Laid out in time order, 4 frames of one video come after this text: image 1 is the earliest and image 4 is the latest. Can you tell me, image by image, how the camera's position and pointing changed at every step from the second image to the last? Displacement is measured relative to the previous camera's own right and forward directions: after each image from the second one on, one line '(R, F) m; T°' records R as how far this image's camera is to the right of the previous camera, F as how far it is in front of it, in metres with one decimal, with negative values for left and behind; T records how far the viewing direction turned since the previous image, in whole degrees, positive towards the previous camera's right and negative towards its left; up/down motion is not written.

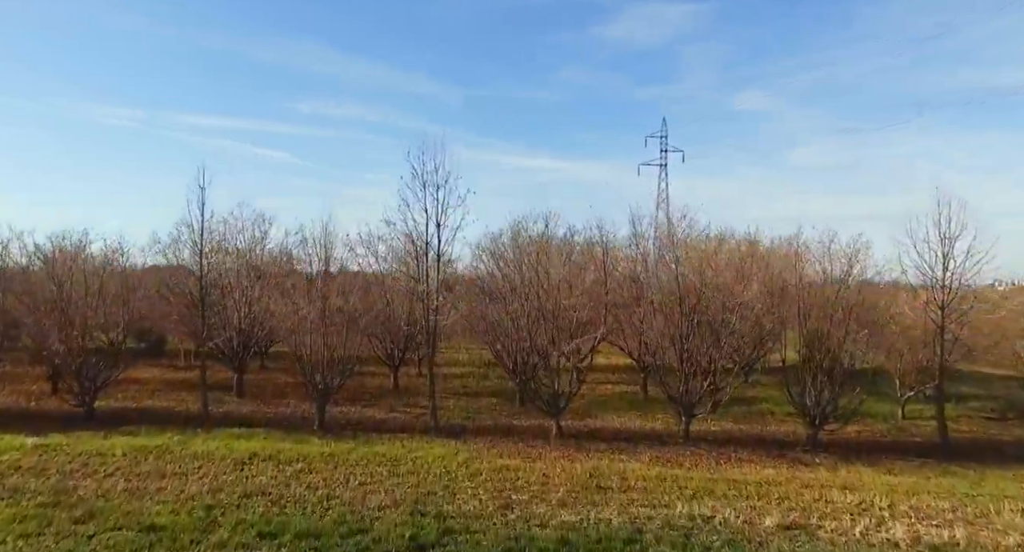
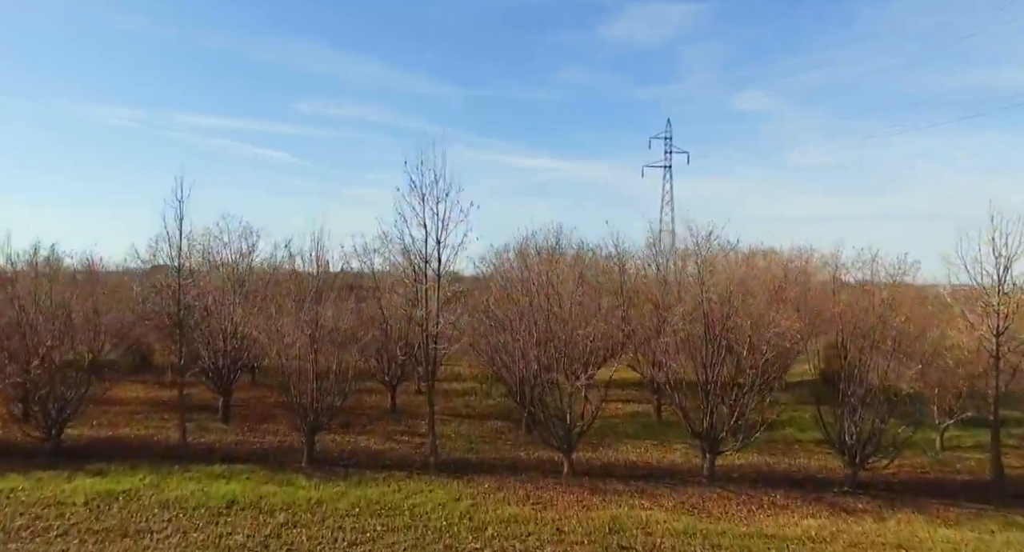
(-0.1, +0.9) m; 0°
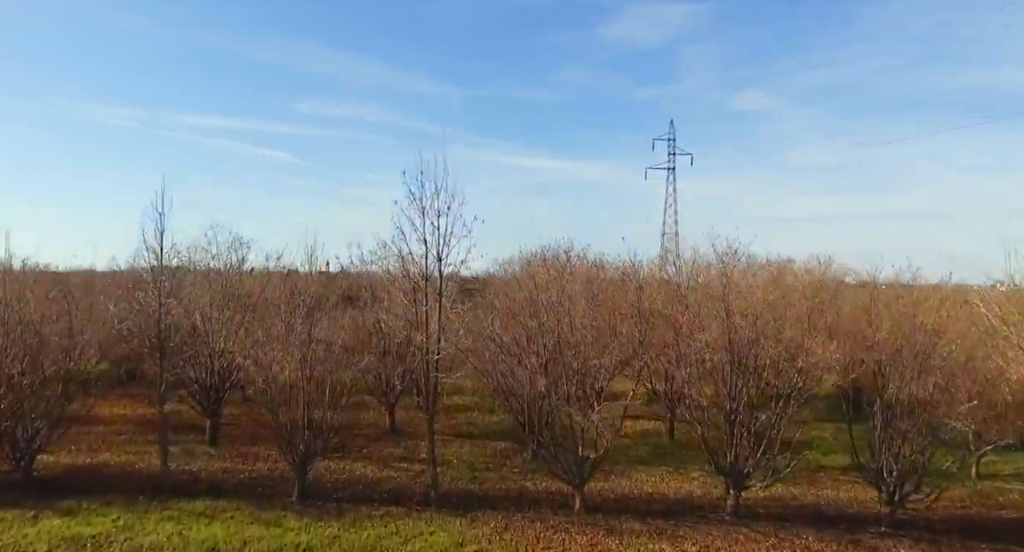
(-0.1, +0.7) m; 0°
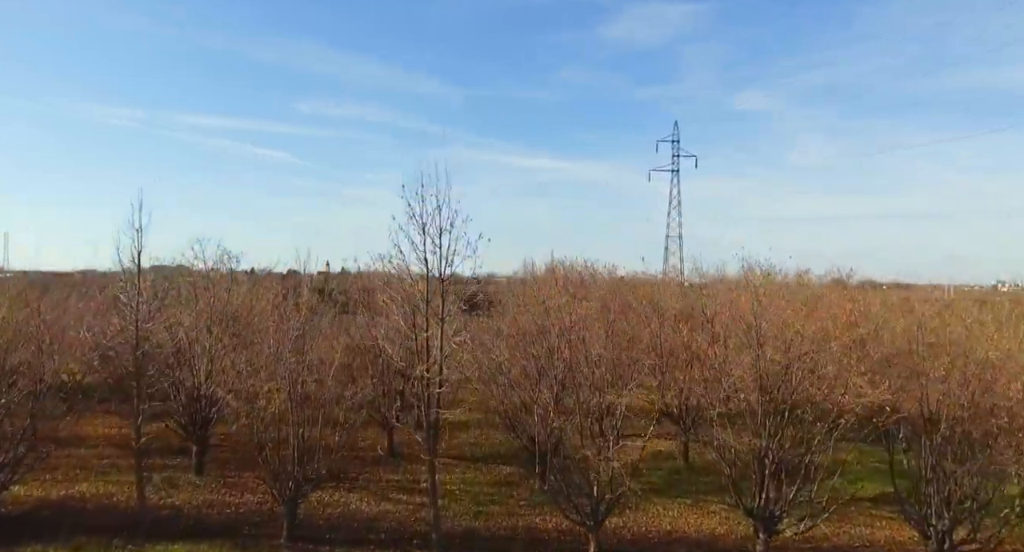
(-0.1, +0.7) m; 0°
